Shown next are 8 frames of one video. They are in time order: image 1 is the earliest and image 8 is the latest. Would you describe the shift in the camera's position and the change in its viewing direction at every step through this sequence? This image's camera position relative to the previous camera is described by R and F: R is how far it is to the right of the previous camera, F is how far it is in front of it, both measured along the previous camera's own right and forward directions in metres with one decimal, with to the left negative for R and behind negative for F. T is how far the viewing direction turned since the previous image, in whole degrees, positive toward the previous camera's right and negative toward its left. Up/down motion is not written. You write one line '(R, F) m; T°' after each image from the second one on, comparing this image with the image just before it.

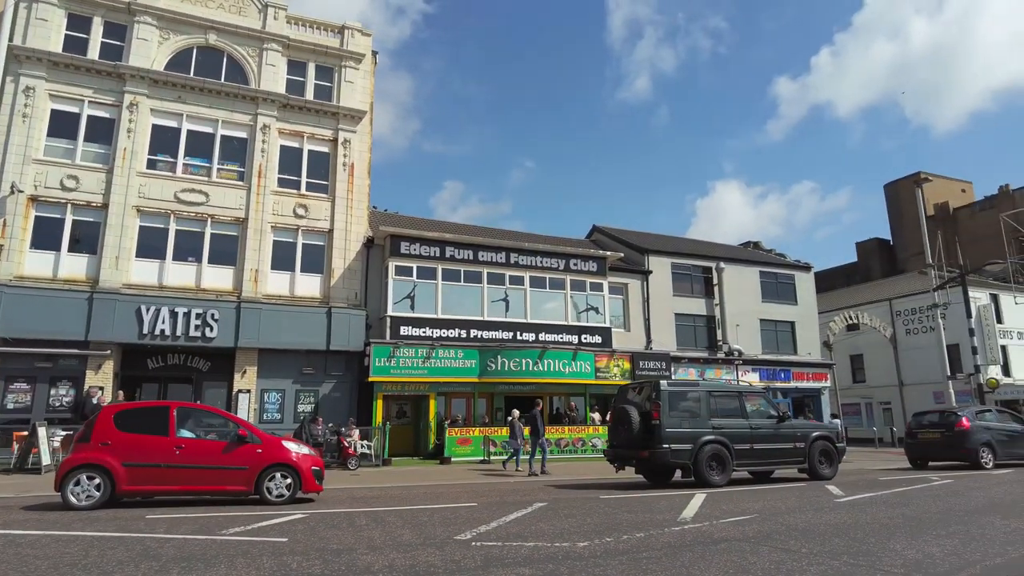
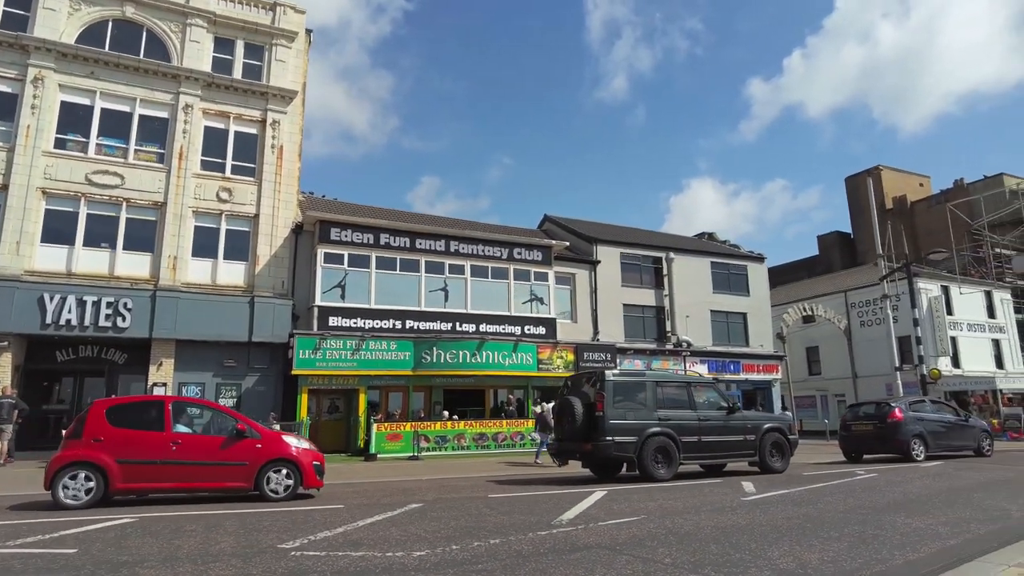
(+1.2, +0.8) m; +2°
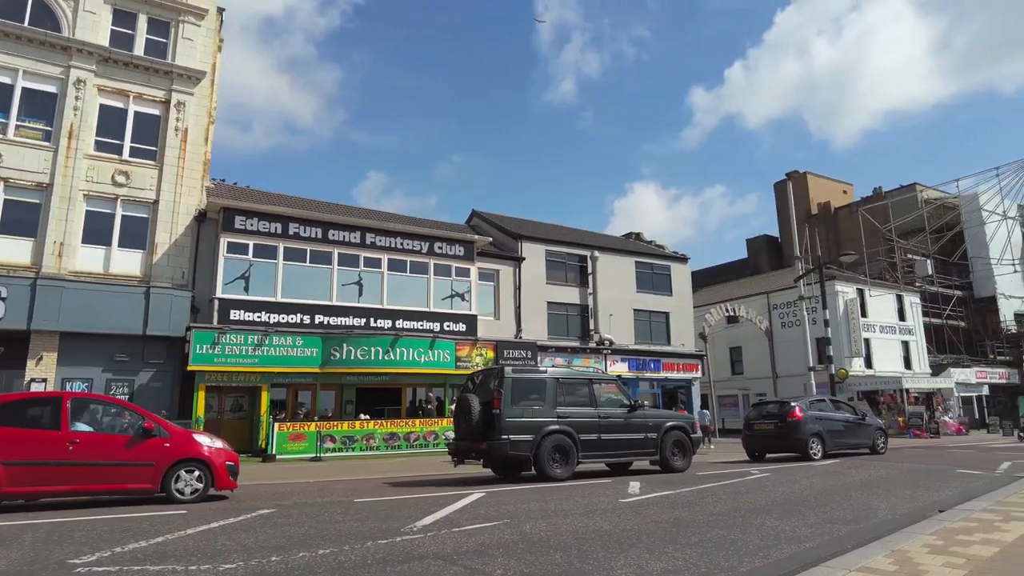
(+0.9, +0.5) m; +5°
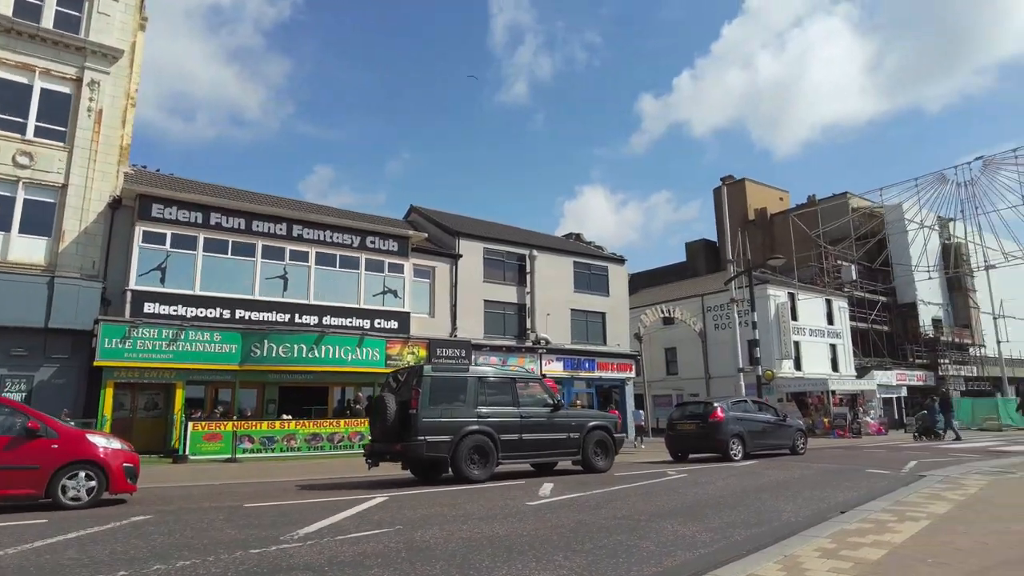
(+0.5, +0.3) m; +4°
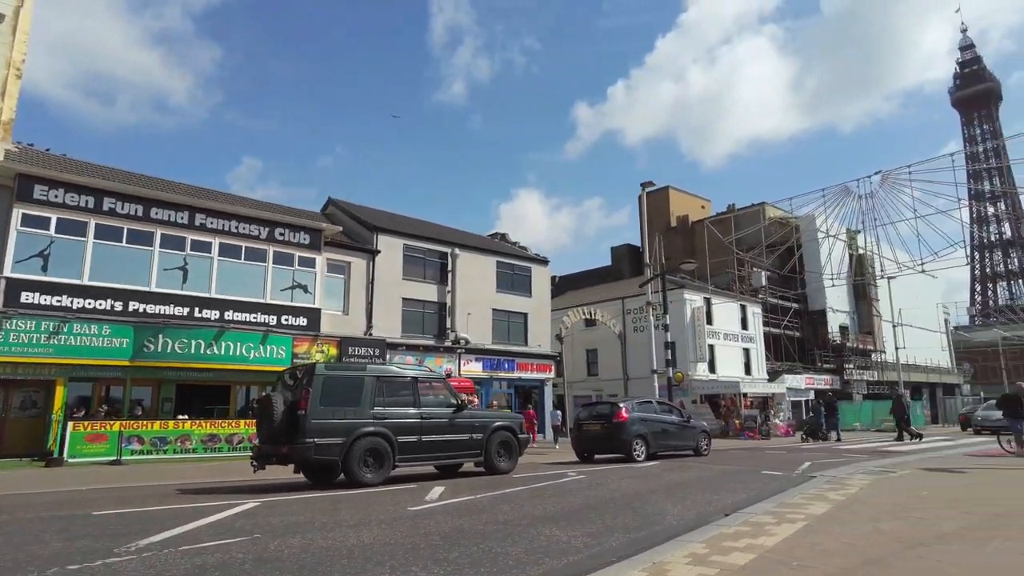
(+0.5, +0.3) m; +6°
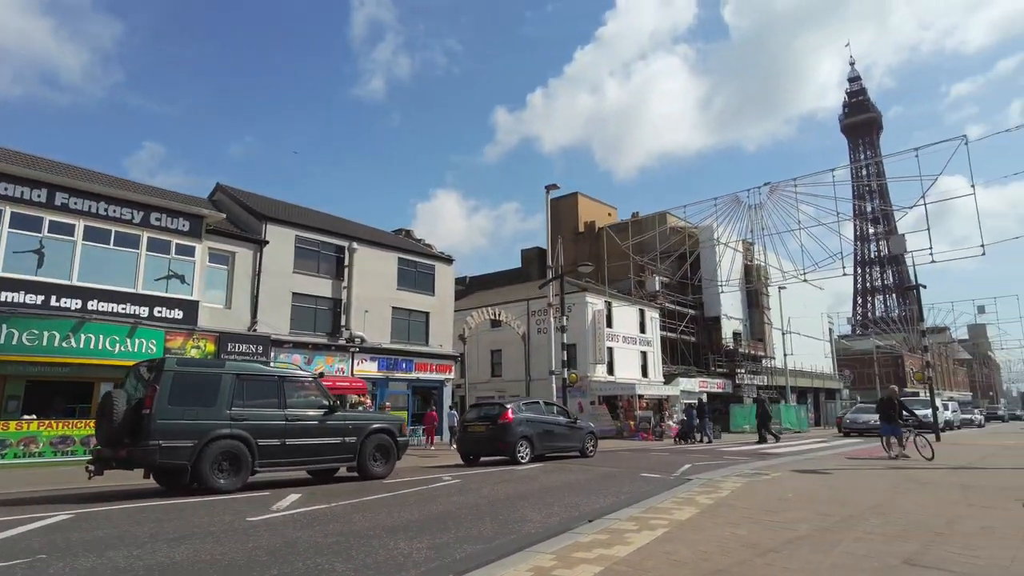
(+0.5, +0.4) m; +7°
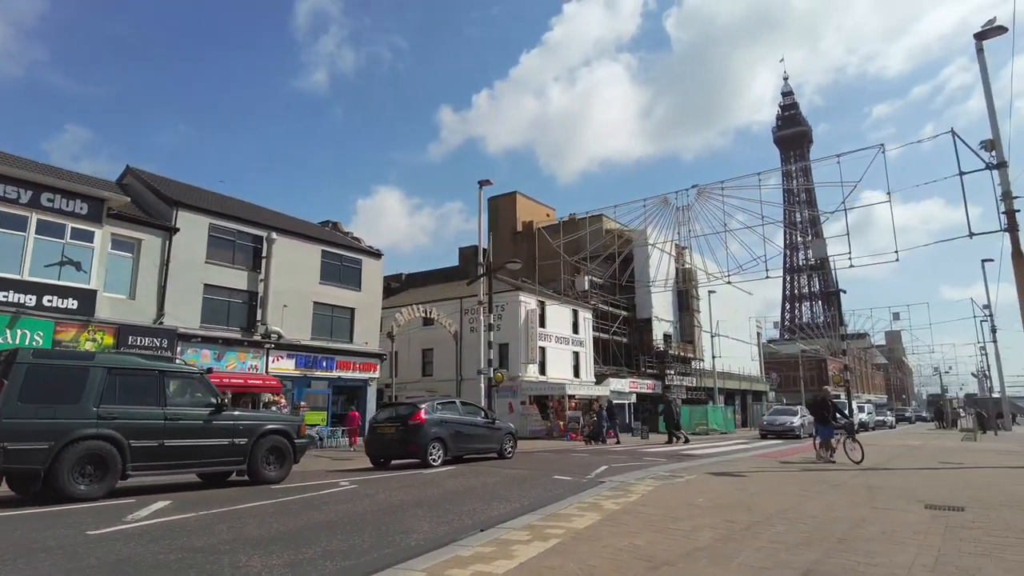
(+0.5, +0.5) m; +5°
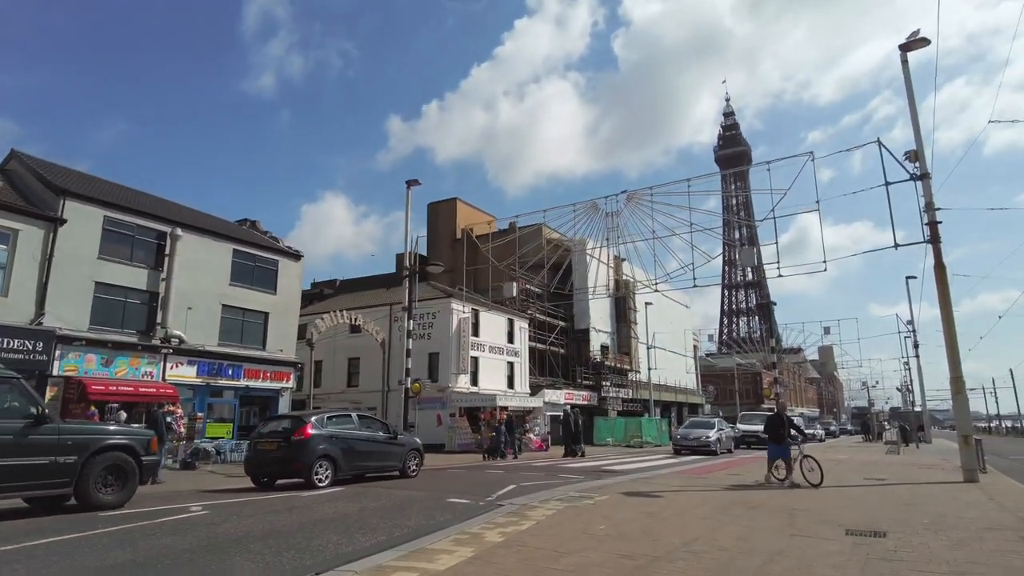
(+0.7, +1.1) m; +5°
